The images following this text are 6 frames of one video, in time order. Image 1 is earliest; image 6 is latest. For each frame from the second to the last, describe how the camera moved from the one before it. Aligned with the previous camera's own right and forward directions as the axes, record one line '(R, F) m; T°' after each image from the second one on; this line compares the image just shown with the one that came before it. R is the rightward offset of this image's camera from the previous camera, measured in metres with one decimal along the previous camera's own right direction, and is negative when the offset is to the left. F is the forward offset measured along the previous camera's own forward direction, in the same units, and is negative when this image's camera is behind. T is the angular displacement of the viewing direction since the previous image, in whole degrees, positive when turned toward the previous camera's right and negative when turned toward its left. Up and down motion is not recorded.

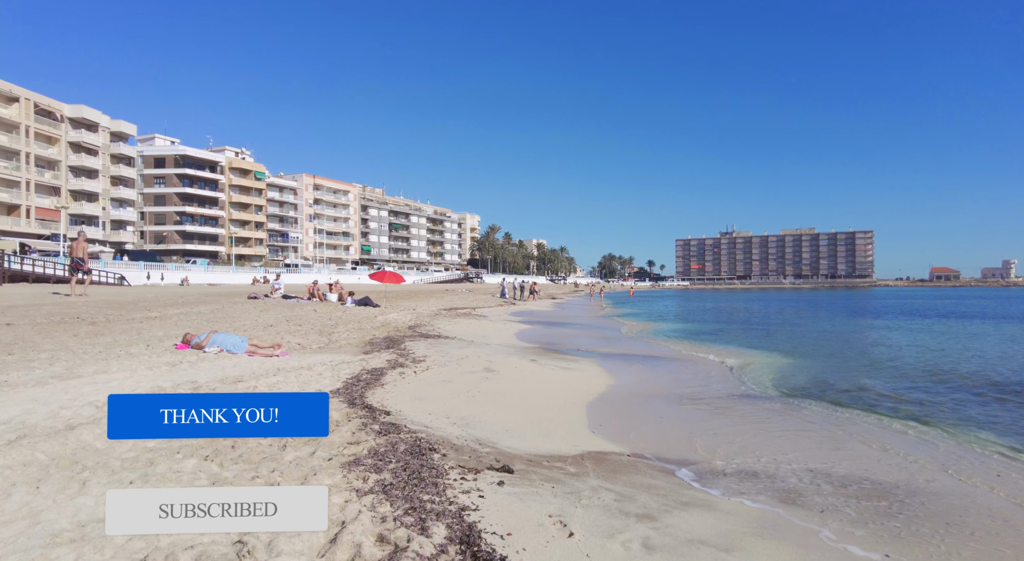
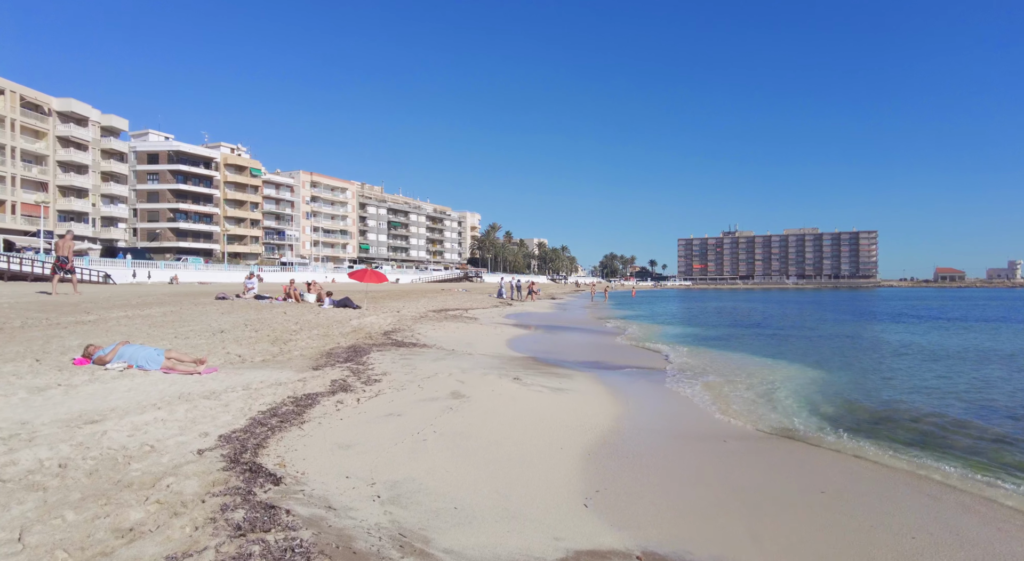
(+0.4, +2.4) m; 0°
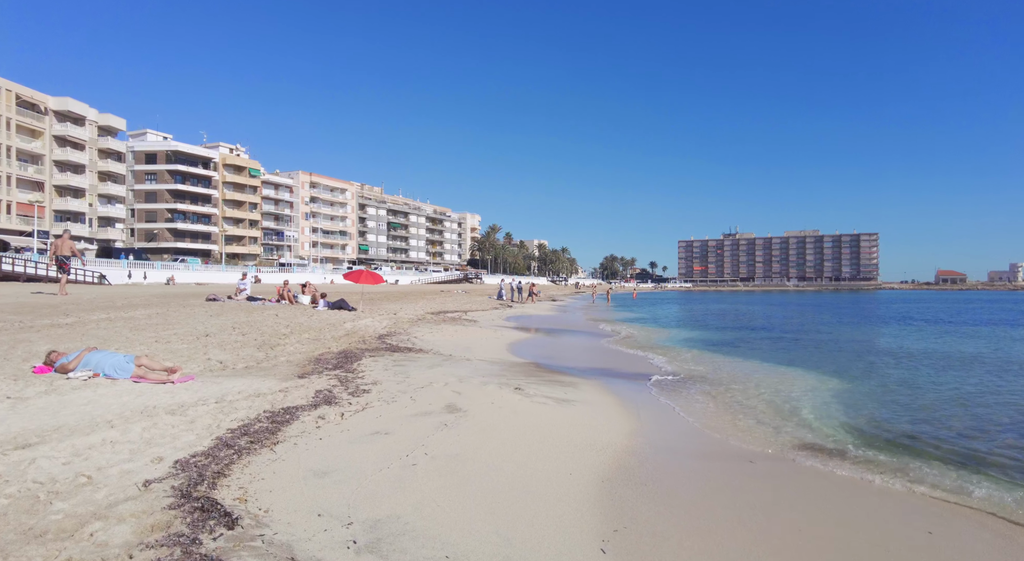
(0.0, +0.8) m; 0°
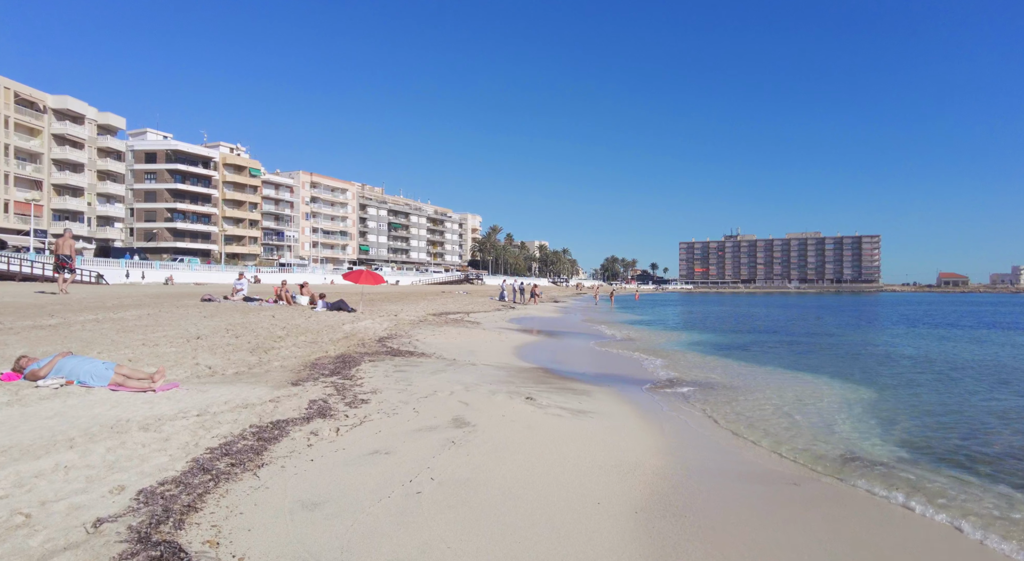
(-0.2, +0.8) m; 0°
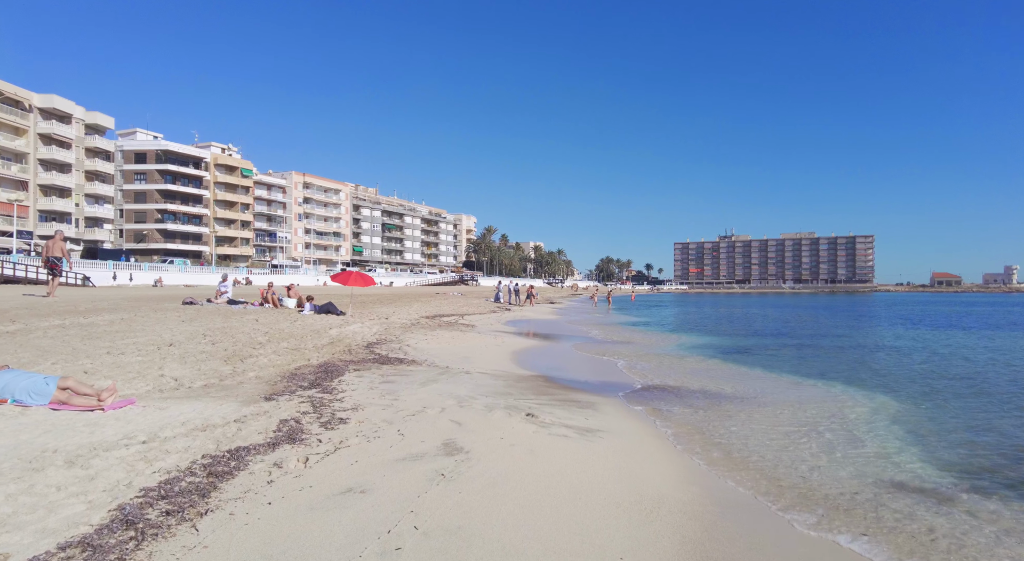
(-0.1, +1.0) m; +1°
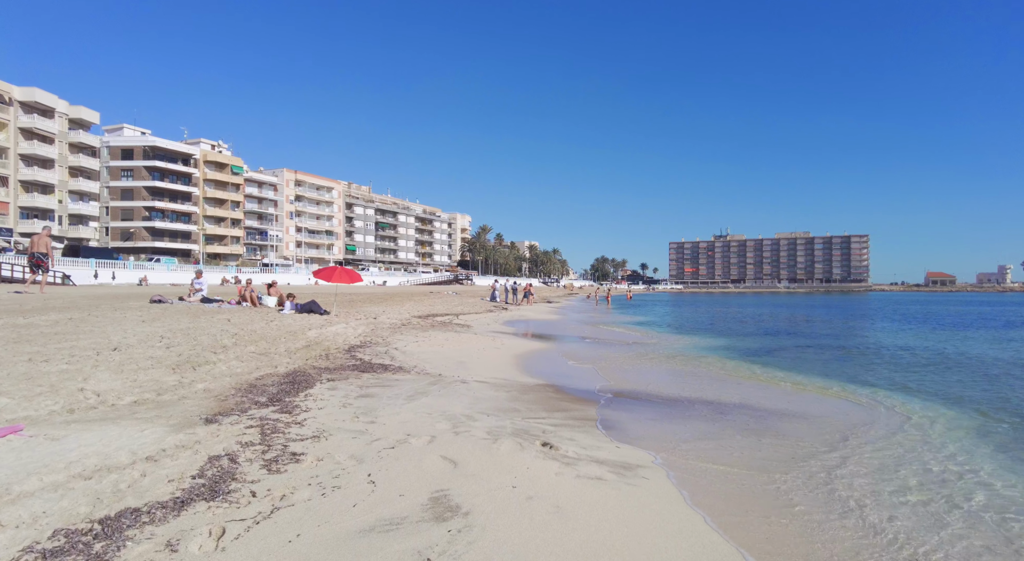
(-0.2, +1.9) m; +1°
